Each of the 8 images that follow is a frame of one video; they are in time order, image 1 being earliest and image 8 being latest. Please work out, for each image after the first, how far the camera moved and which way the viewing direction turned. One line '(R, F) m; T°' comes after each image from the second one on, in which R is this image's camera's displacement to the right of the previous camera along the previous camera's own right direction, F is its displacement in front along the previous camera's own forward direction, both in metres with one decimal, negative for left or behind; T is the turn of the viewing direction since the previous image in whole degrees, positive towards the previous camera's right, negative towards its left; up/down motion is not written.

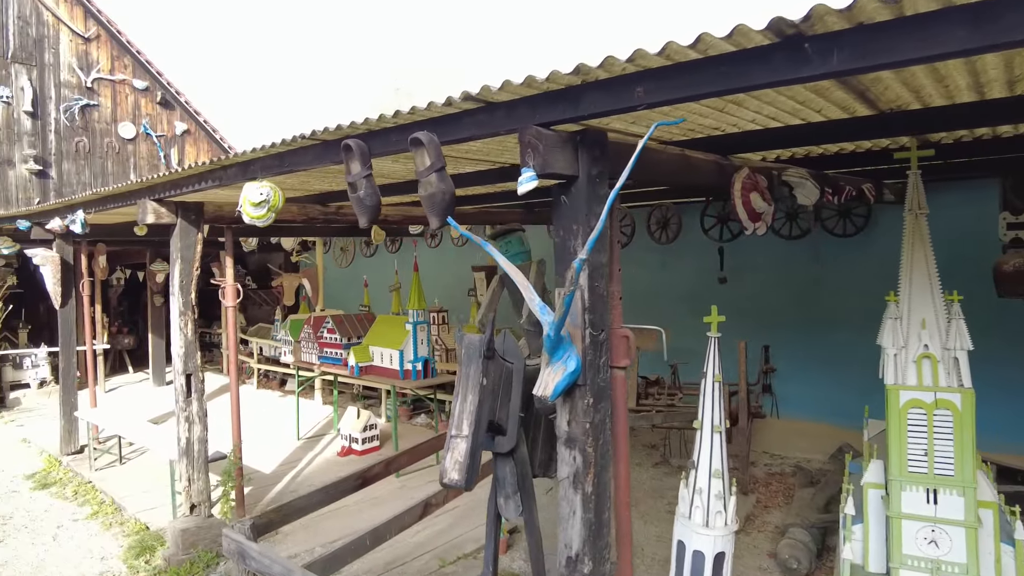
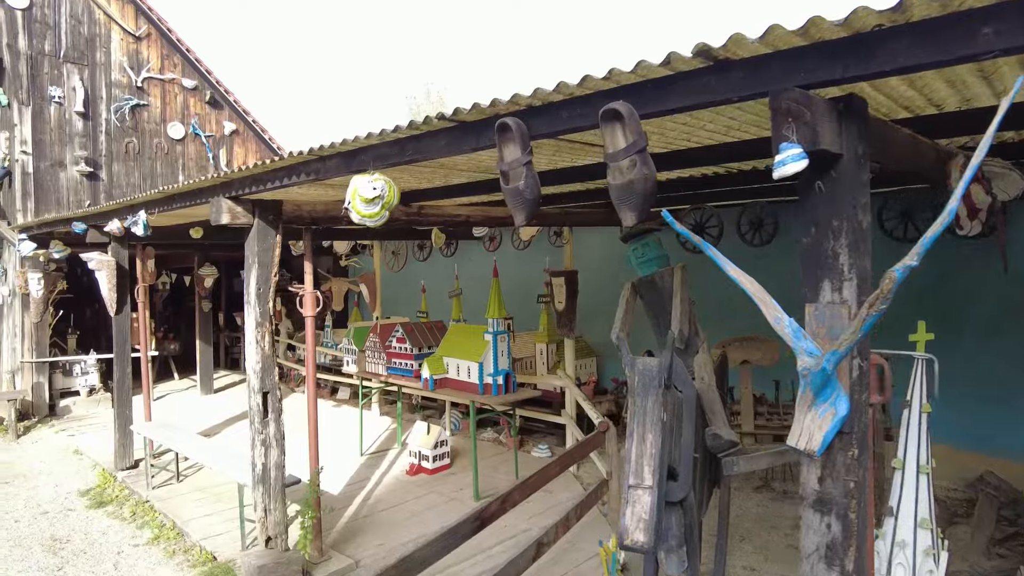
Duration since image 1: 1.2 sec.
(-0.5, +0.5) m; -2°
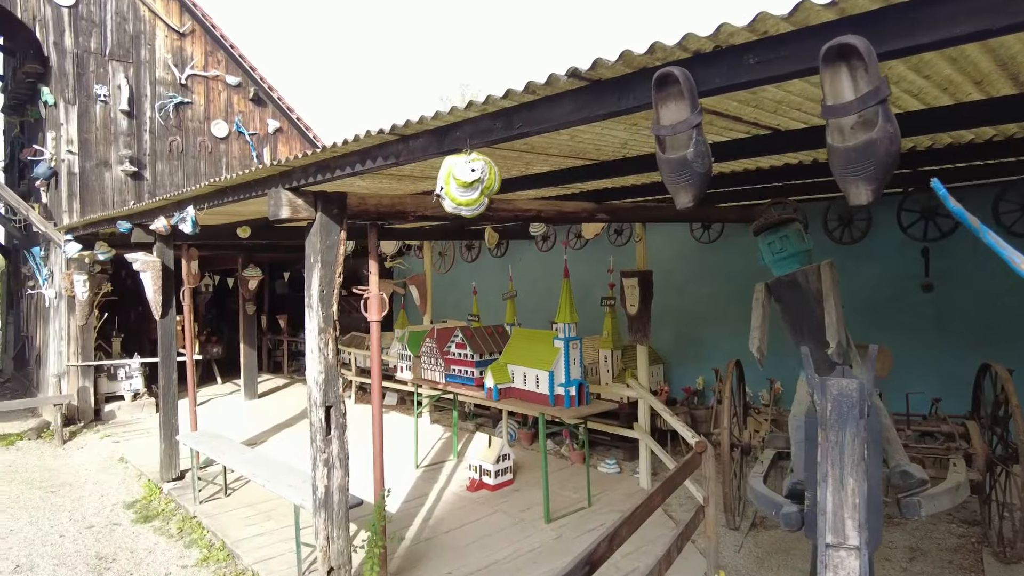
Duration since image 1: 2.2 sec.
(-0.3, +0.4) m; -3°
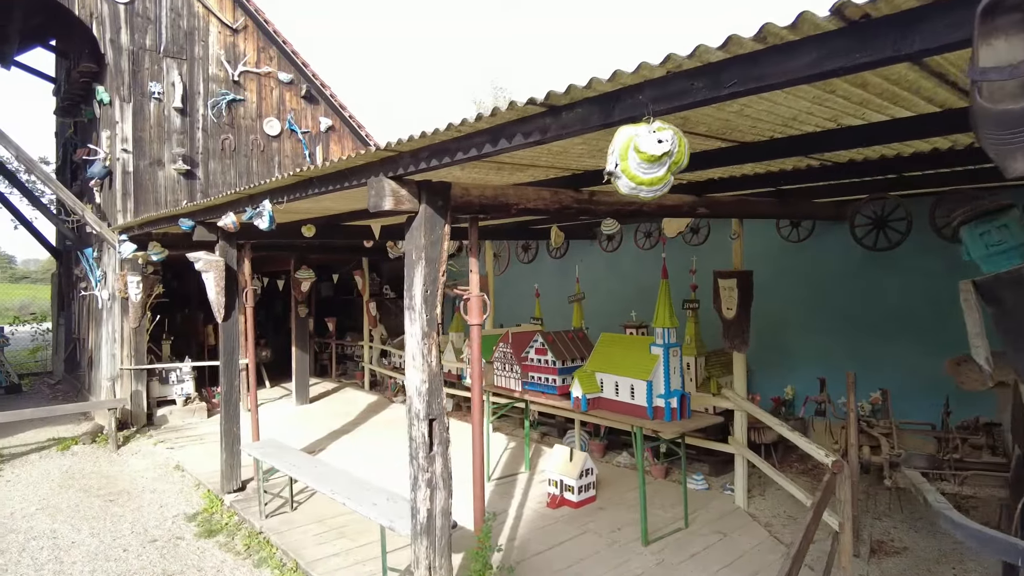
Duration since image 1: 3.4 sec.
(-0.5, +0.4) m; -2°
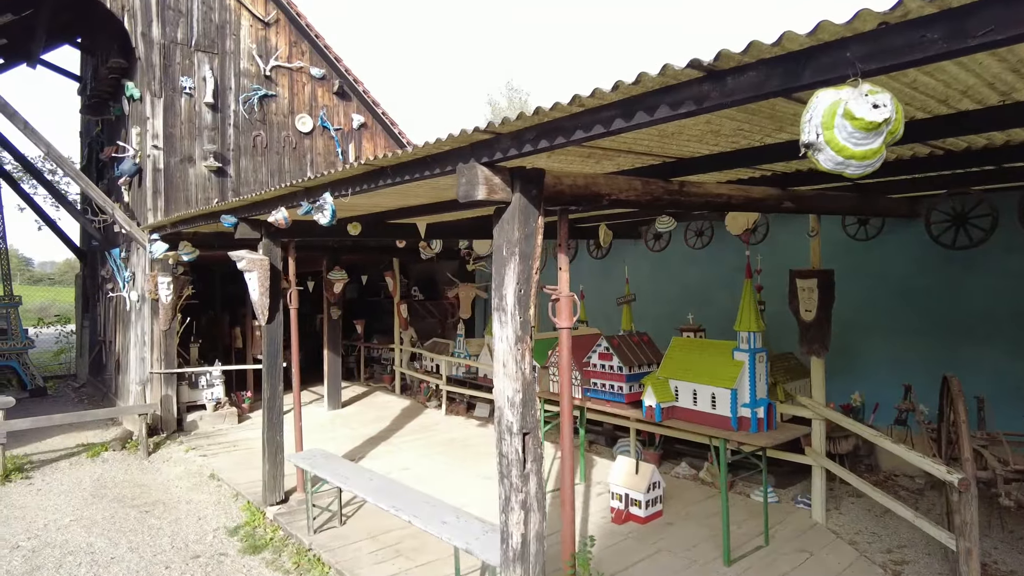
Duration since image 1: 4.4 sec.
(-0.4, +0.3) m; -1°
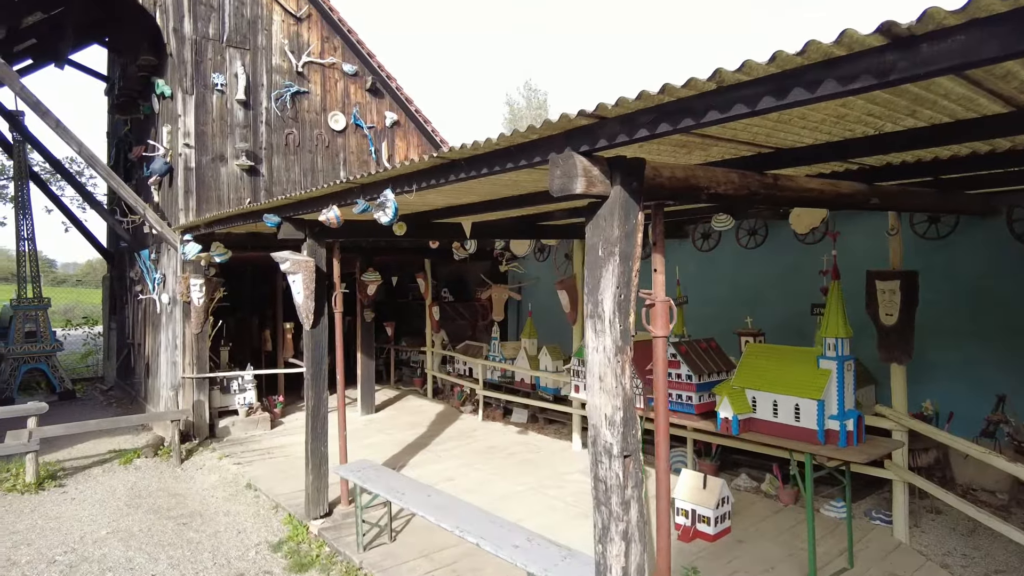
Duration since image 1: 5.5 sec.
(-0.3, +0.3) m; -1°
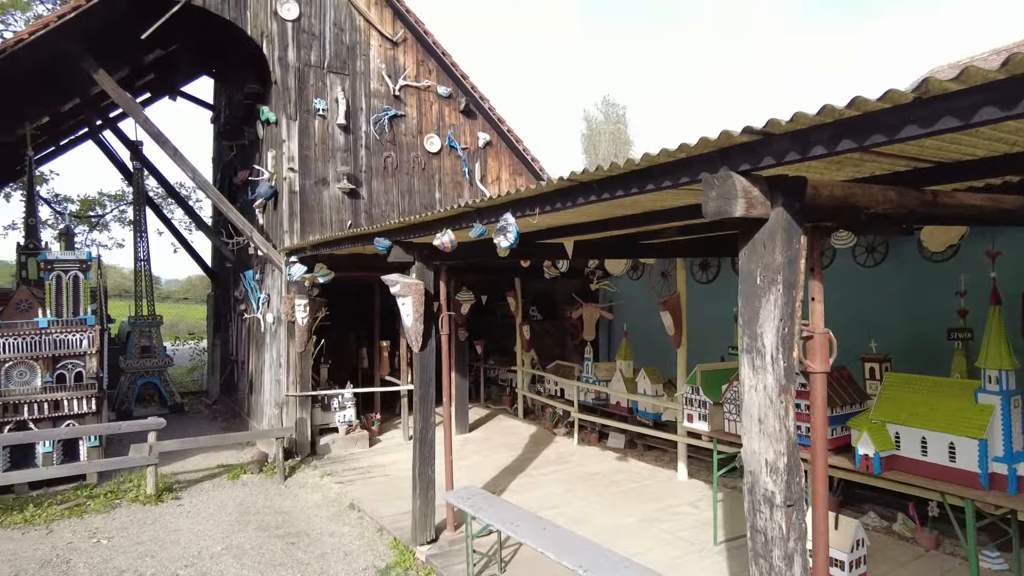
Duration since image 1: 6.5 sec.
(-0.2, +0.1) m; -7°
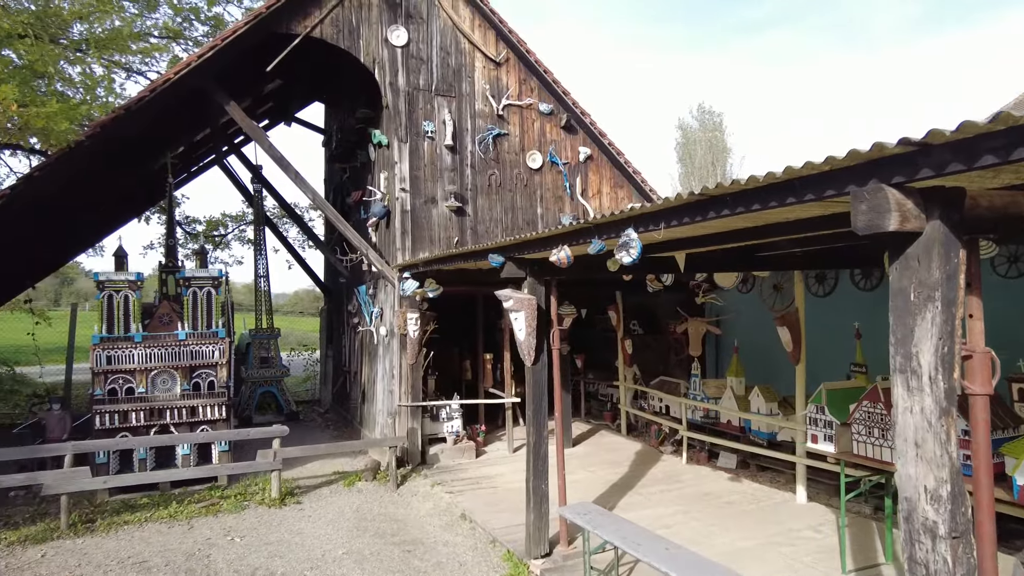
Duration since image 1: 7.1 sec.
(-0.2, 0.0) m; -8°
